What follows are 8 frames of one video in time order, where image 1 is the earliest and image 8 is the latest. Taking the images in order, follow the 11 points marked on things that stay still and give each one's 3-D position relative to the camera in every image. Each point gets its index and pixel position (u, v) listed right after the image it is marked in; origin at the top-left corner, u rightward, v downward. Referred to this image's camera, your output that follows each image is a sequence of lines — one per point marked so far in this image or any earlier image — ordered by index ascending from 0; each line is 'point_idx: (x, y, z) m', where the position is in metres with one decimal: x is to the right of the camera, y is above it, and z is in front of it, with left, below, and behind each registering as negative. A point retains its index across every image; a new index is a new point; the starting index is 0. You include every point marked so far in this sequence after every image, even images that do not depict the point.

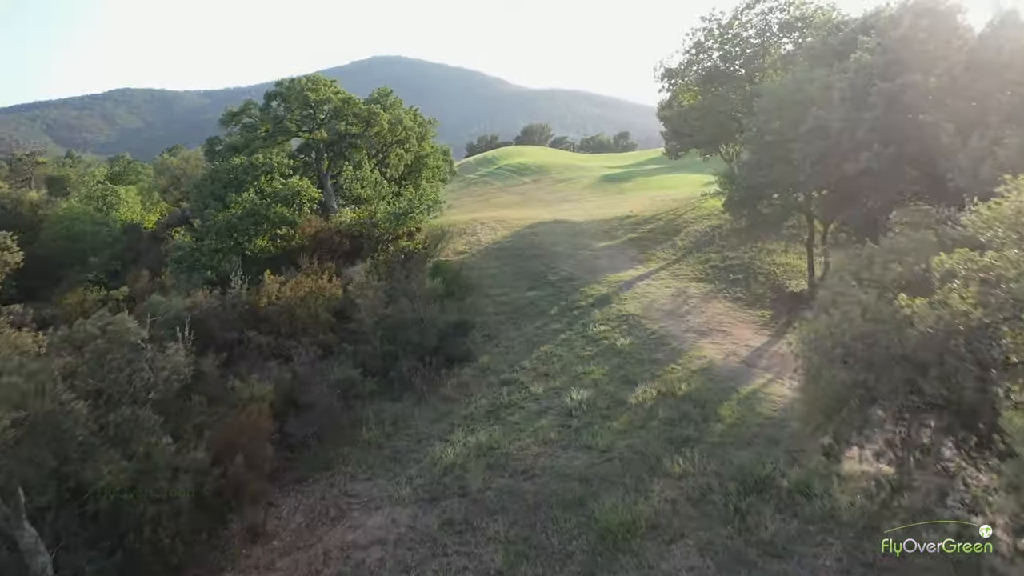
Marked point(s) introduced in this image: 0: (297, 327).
0: (-4.3, -0.8, +16.0) m
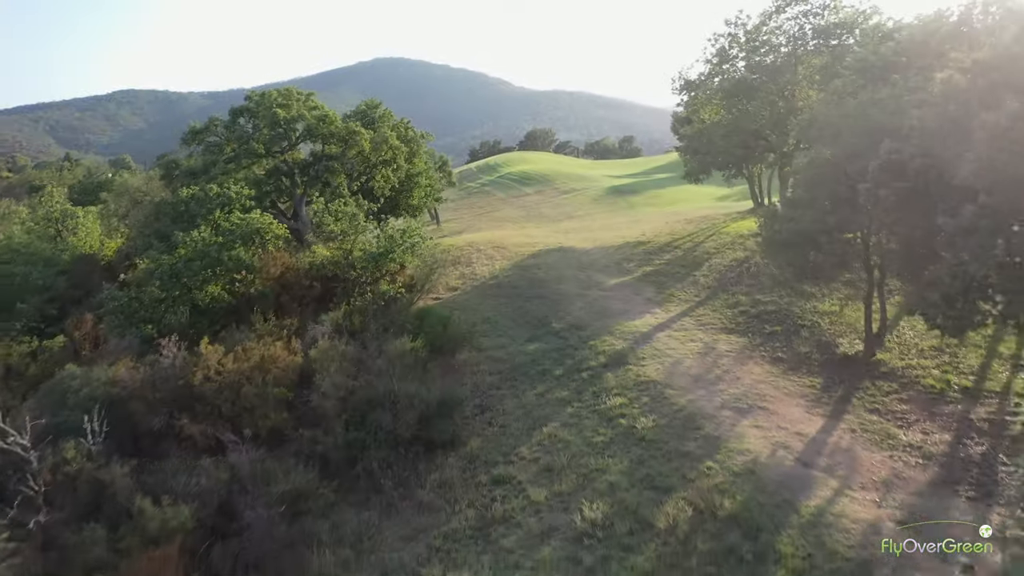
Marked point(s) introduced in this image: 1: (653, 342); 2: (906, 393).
0: (-4.4, -2.0, +12.9) m
1: (+3.1, -1.2, +17.8) m
2: (+6.9, -1.9, +14.2) m
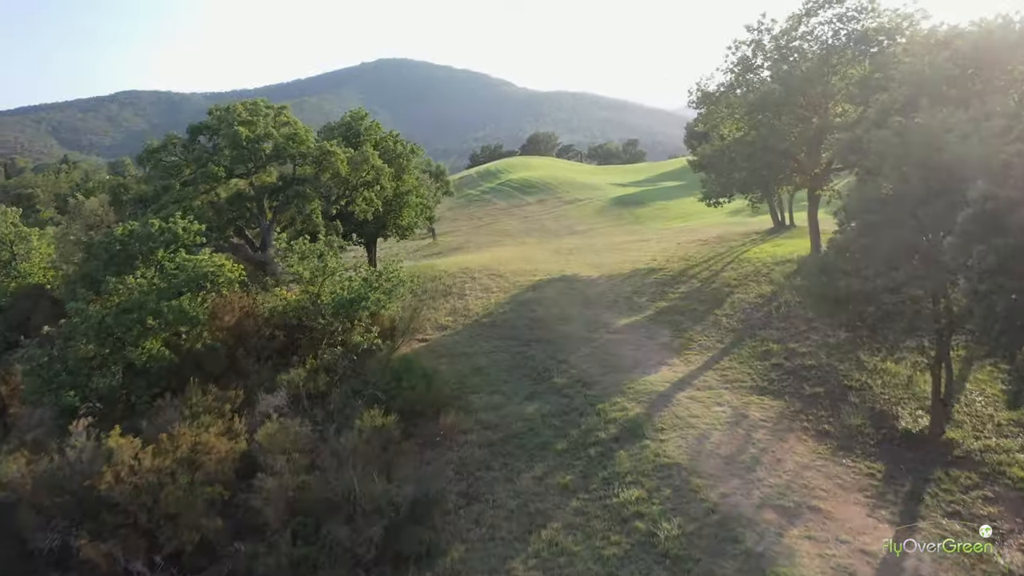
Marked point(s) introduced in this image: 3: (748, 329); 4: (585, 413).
0: (-4.5, -3.0, +10.3) m
1: (+3.0, -2.2, +15.1) m
2: (+6.8, -2.9, +11.5) m
3: (+5.5, -0.9, +18.8) m
4: (+1.4, -2.3, +15.1) m
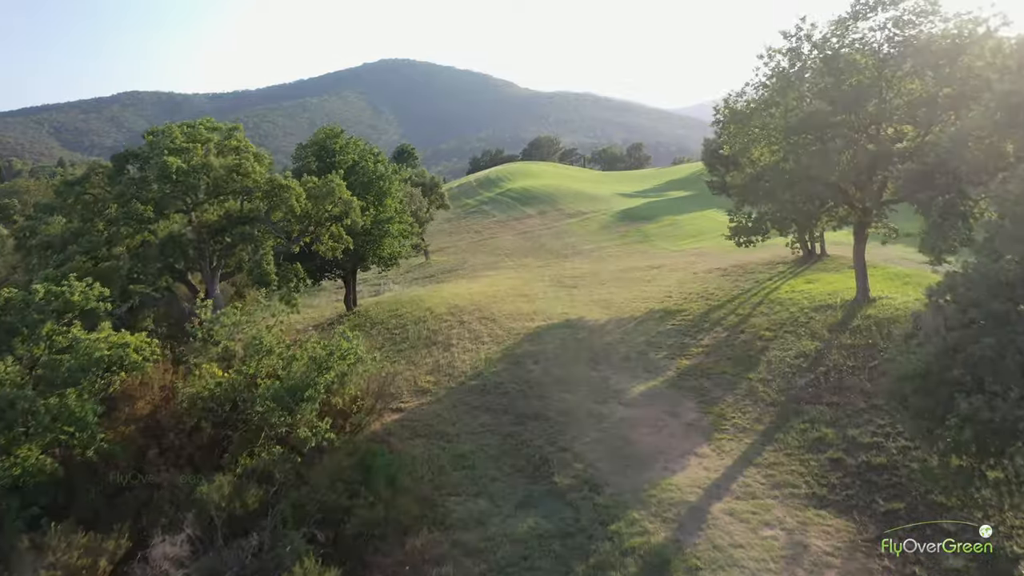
0: (-4.7, -4.2, +6.9) m
1: (+2.8, -3.4, +11.6) m
2: (+6.6, -4.1, +8.1) m
3: (+5.3, -2.2, +15.4) m
4: (+1.2, -3.6, +11.7) m
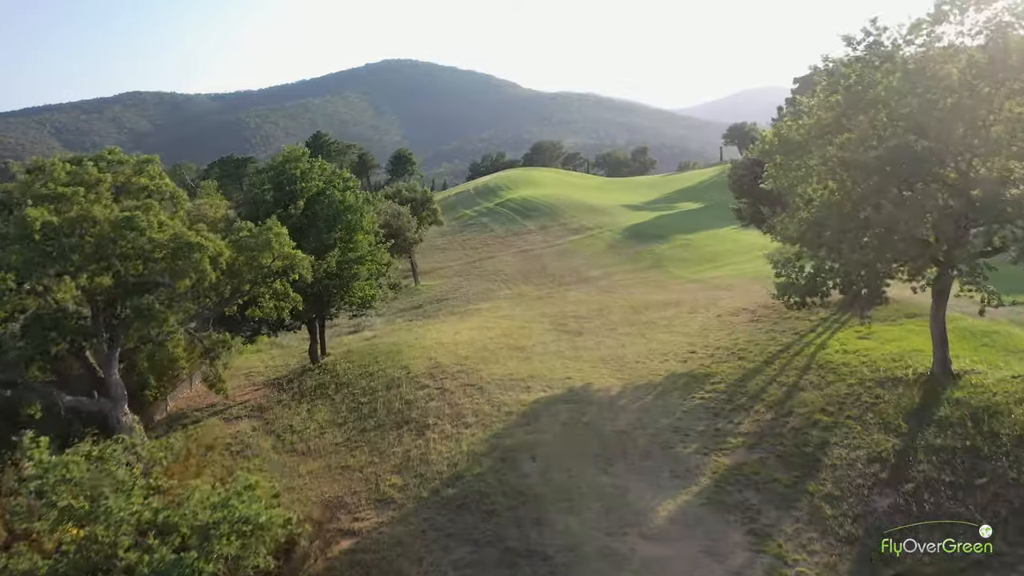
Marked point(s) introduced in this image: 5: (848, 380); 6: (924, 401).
0: (-4.9, -5.6, +2.9) m
1: (+2.6, -4.8, +7.6) m
2: (+6.4, -5.5, +4.0) m
3: (+5.1, -3.6, +11.4) m
4: (+1.0, -5.0, +7.7) m
5: (+7.0, -1.9, +17.0) m
6: (+7.5, -2.1, +14.8) m
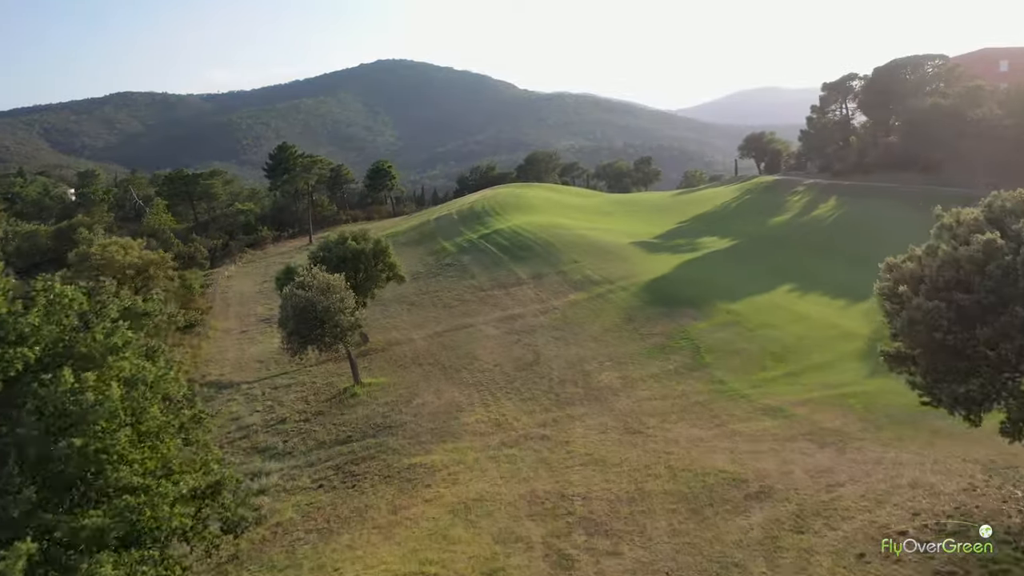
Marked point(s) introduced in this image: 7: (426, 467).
0: (-5.5, -9.1, -9.0) m
1: (+2.0, -8.4, -4.2) m
2: (+5.8, -9.1, -7.8) m
3: (+4.5, -7.1, -0.4) m
4: (+0.4, -8.5, -4.1) m
5: (+6.4, -5.4, +5.2) m
6: (+6.9, -5.6, +3.0) m
7: (-2.1, -4.3, +20.0) m
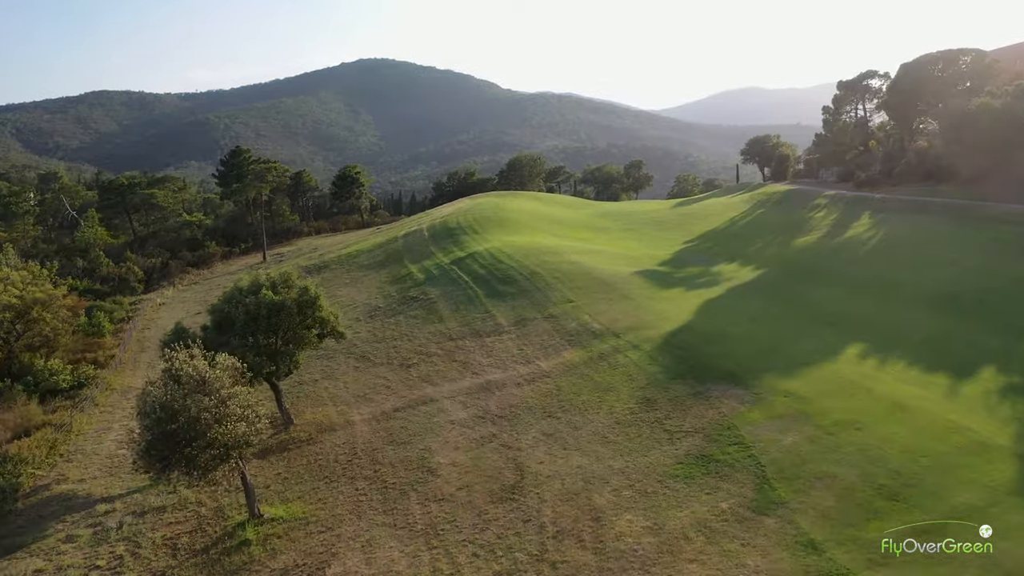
0: (-5.4, -11.3, -18.4) m
1: (+2.0, -10.5, -13.5) m
2: (+5.9, -11.2, -17.0) m
3: (+4.4, -9.2, -9.7) m
4: (+0.4, -10.6, -13.5) m
5: (+6.2, -7.5, -4.0) m
6: (+6.8, -7.7, -6.2) m
7: (-2.6, -6.4, +10.6) m
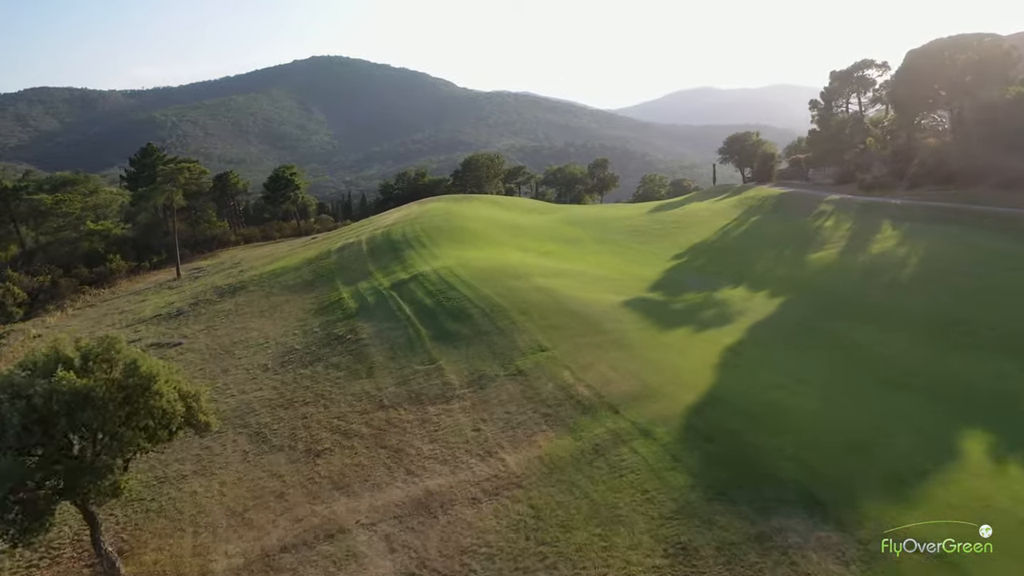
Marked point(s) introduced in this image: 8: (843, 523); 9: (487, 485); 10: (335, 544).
0: (-4.0, -12.8, -28.1) m
1: (+3.1, -12.0, -22.8) m
2: (+7.2, -12.6, -26.1) m
3: (+5.3, -10.7, -18.9) m
4: (+1.5, -12.2, -22.9) m
5: (+6.8, -9.0, -13.1) m
6: (+7.5, -9.2, -15.3) m
7: (-2.8, -8.0, +1.0) m
8: (+6.2, -4.3, +14.9) m
9: (-0.5, -4.4, +19.0) m
10: (-3.8, -5.3, +17.3) m
